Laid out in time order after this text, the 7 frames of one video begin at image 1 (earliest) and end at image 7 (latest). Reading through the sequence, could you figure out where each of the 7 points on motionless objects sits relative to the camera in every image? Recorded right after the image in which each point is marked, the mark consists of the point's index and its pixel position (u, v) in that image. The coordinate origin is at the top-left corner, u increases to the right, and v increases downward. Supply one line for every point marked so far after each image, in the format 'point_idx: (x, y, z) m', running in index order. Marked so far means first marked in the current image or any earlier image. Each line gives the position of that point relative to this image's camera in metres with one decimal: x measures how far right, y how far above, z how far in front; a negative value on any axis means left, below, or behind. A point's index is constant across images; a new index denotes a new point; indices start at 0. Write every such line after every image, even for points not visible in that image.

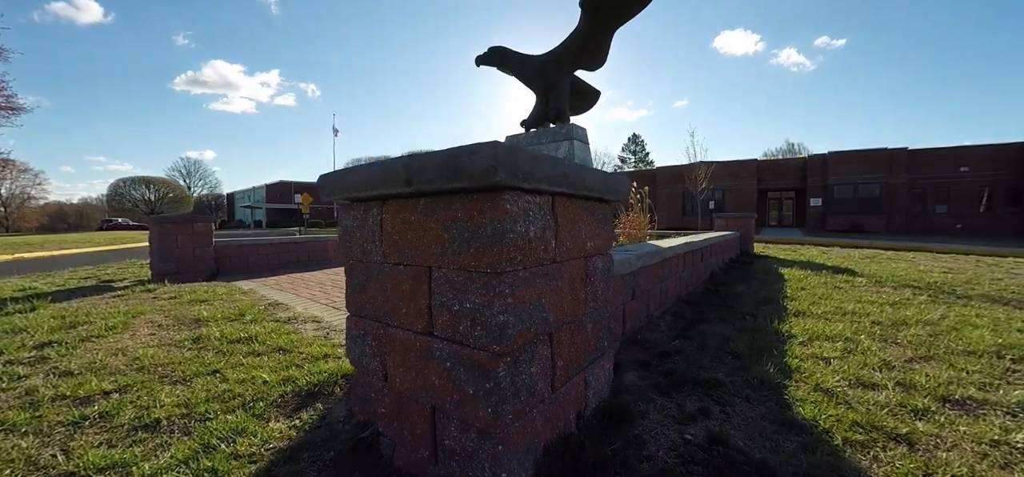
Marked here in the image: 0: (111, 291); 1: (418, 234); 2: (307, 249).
0: (-3.4, -0.5, +3.3) m
1: (-0.2, 0.0, +0.7) m
2: (-2.9, -0.2, +5.4) m
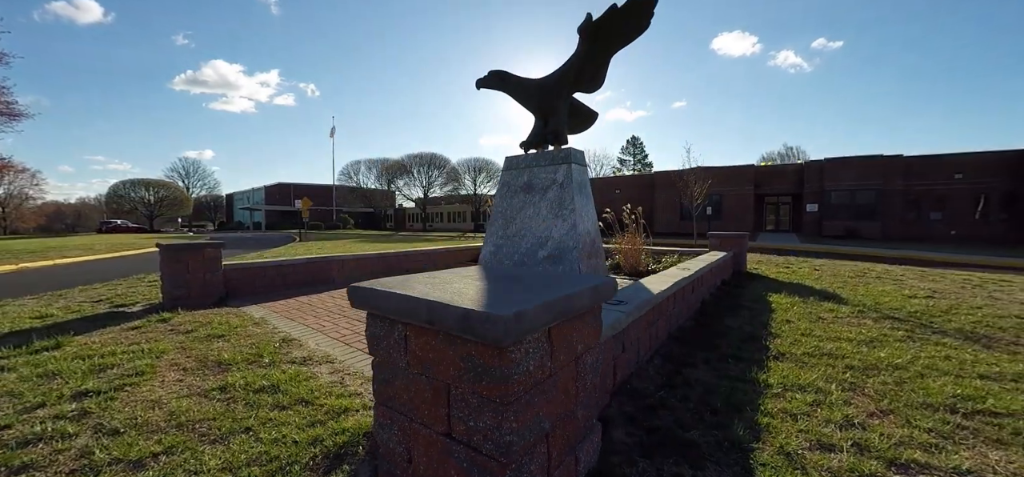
0: (-3.4, -0.7, +3.4) m
1: (-0.2, -0.3, +0.9) m
2: (-2.9, -0.5, +5.5) m
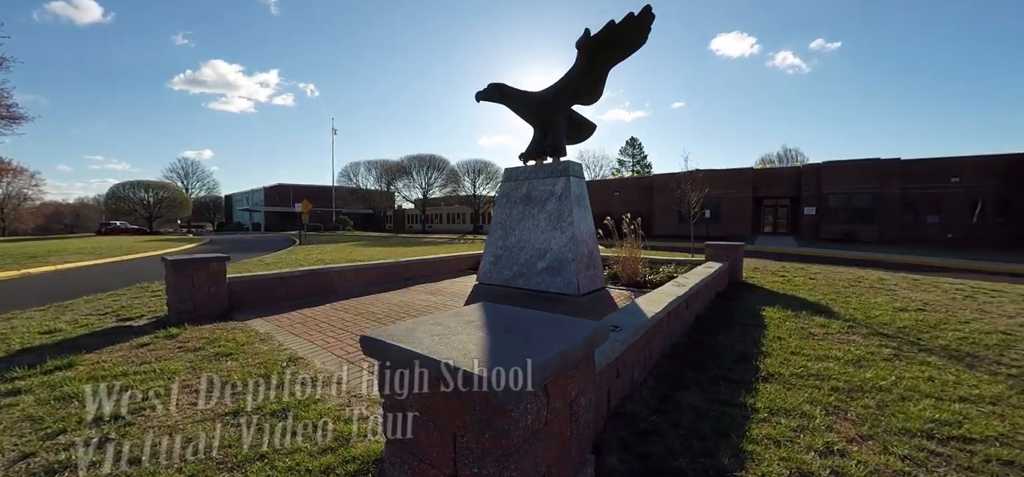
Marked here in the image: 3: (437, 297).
0: (-3.4, -0.9, +3.5) m
1: (-0.2, -0.4, +1.0) m
2: (-2.9, -0.6, +5.6) m
3: (-1.2, -1.0, +5.9) m
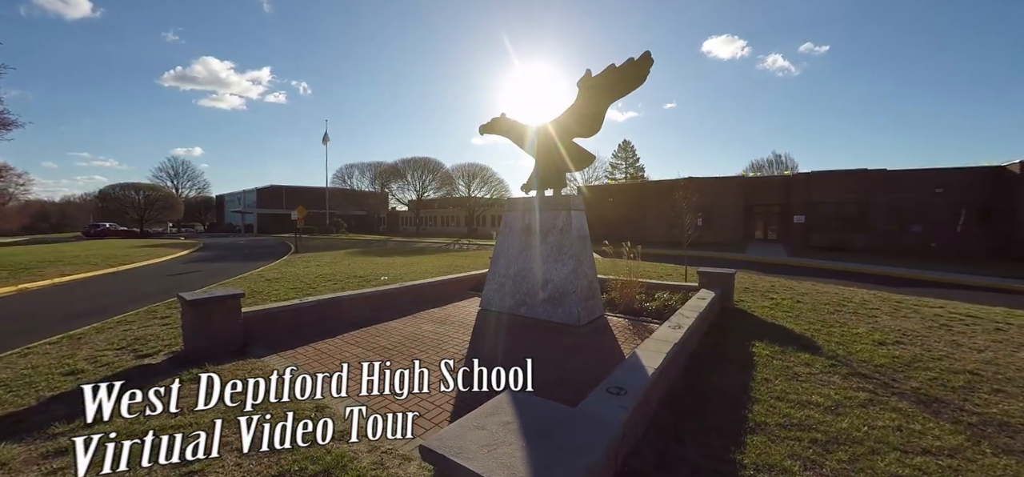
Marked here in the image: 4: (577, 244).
0: (-3.4, -1.3, +3.7) m
1: (-0.1, -0.9, +1.2) m
2: (-2.8, -1.1, +5.8) m
3: (-1.1, -1.4, +6.1) m
4: (+1.0, -0.1, +6.0) m
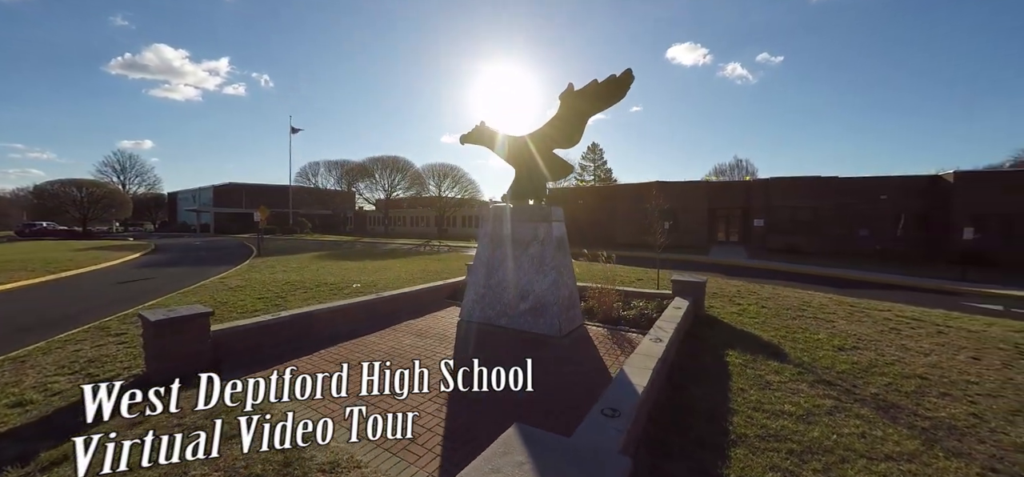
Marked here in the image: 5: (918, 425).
0: (-3.5, -1.5, +3.5) m
1: (0.0, -1.0, +1.2) m
2: (-3.1, -1.2, +5.6) m
3: (-1.4, -1.6, +6.0) m
4: (+0.7, -0.2, +6.1) m
5: (+3.4, -1.6, +3.3) m
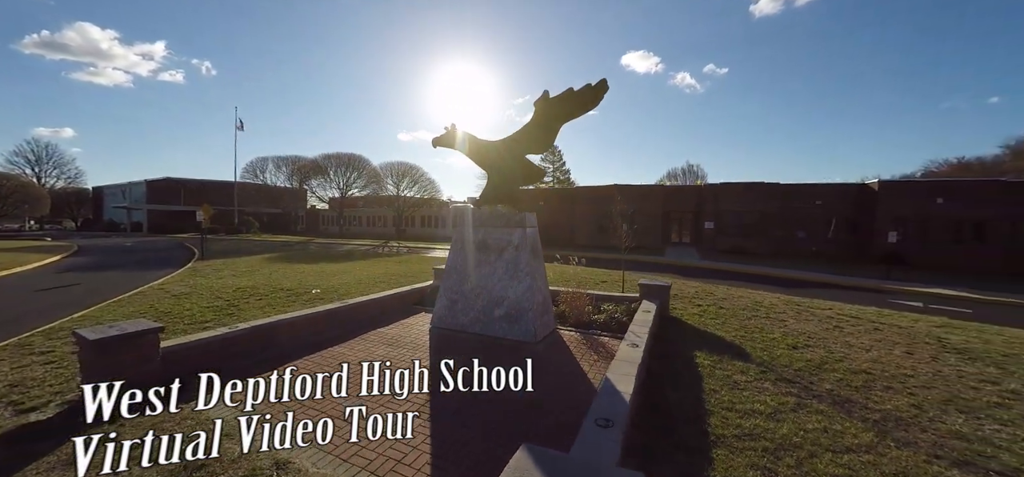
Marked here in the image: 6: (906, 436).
0: (-3.6, -1.5, +3.1) m
1: (+0.1, -1.1, +1.2) m
2: (-3.4, -1.3, +5.2) m
3: (-1.8, -1.7, +5.8) m
4: (+0.3, -0.3, +6.1) m
5: (+3.3, -1.7, +3.6) m
6: (+3.3, -1.7, +3.2) m
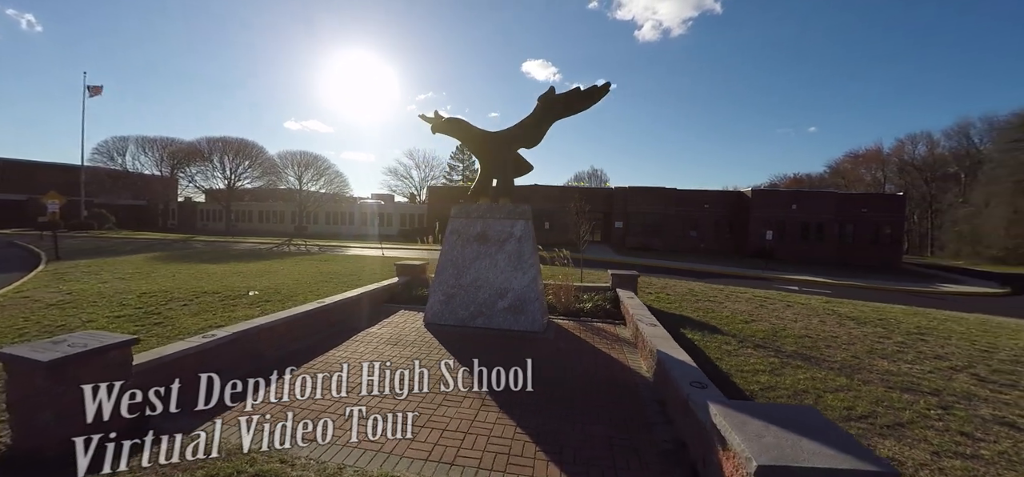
0: (-2.7, -1.4, +2.6) m
1: (+1.3, -1.0, +1.6) m
2: (-3.1, -1.2, +4.7) m
3: (-1.6, -1.5, +5.7) m
4: (+0.4, -0.2, +6.5) m
5: (+3.9, -1.6, +4.7) m
6: (+4.0, -1.6, +4.3) m
